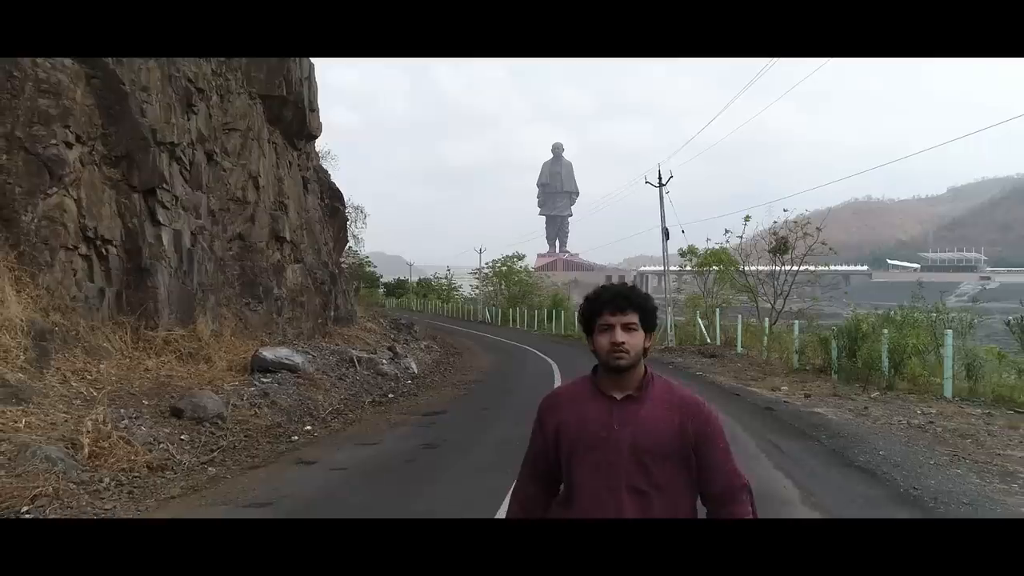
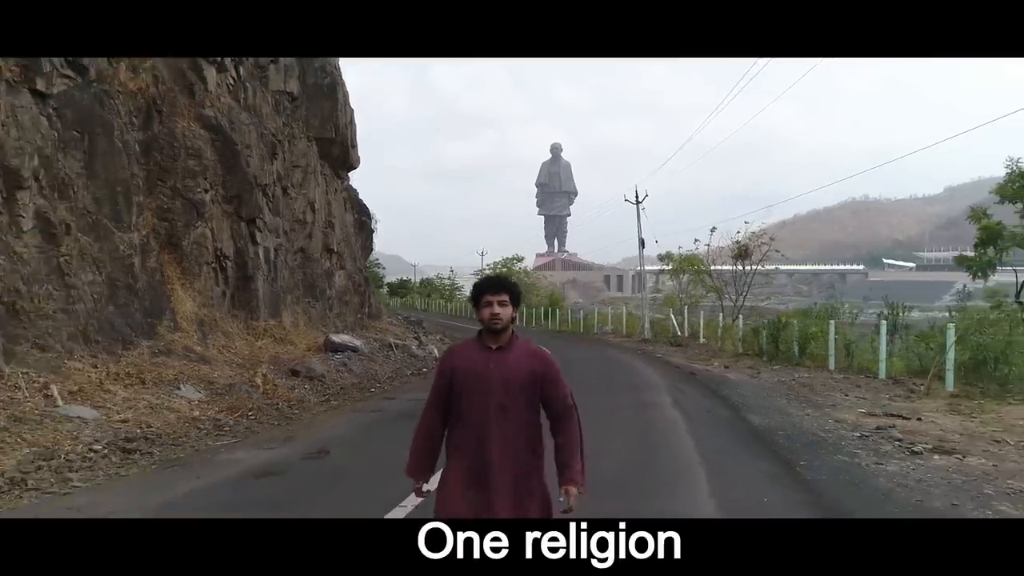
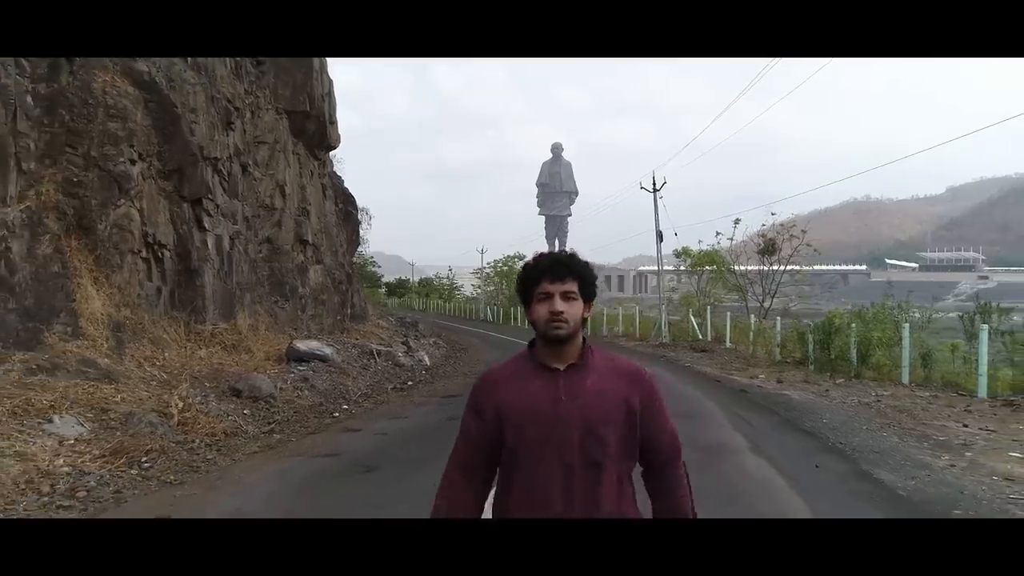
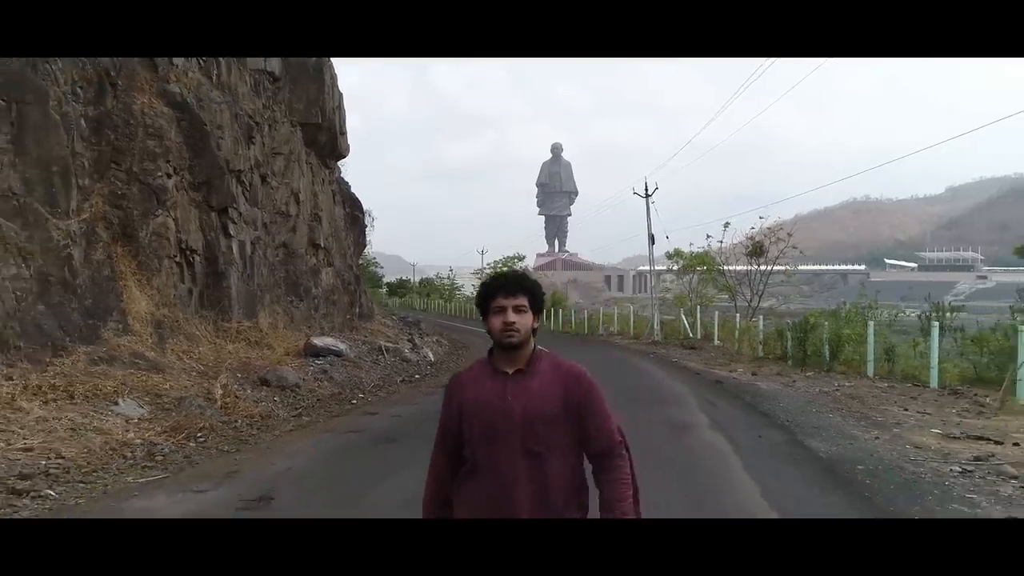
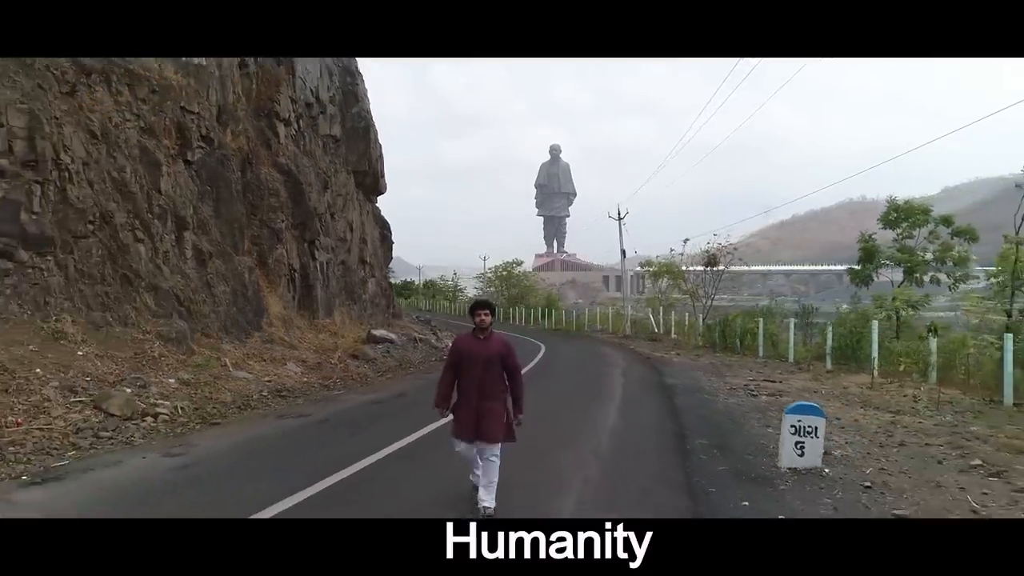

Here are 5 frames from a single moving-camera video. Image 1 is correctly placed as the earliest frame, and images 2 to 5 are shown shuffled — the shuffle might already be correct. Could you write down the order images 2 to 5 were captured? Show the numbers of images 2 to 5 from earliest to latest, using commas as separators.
3, 4, 2, 5
